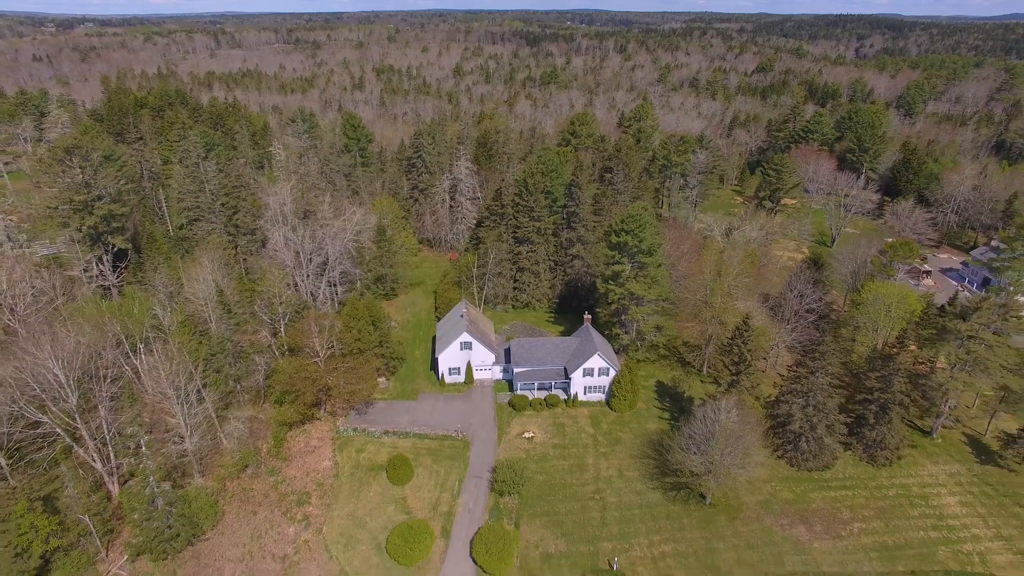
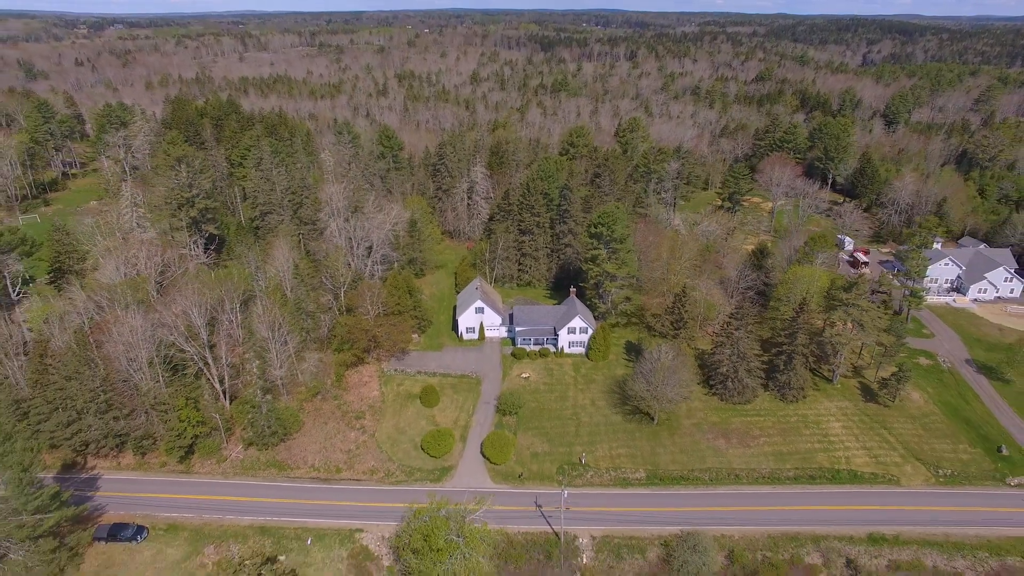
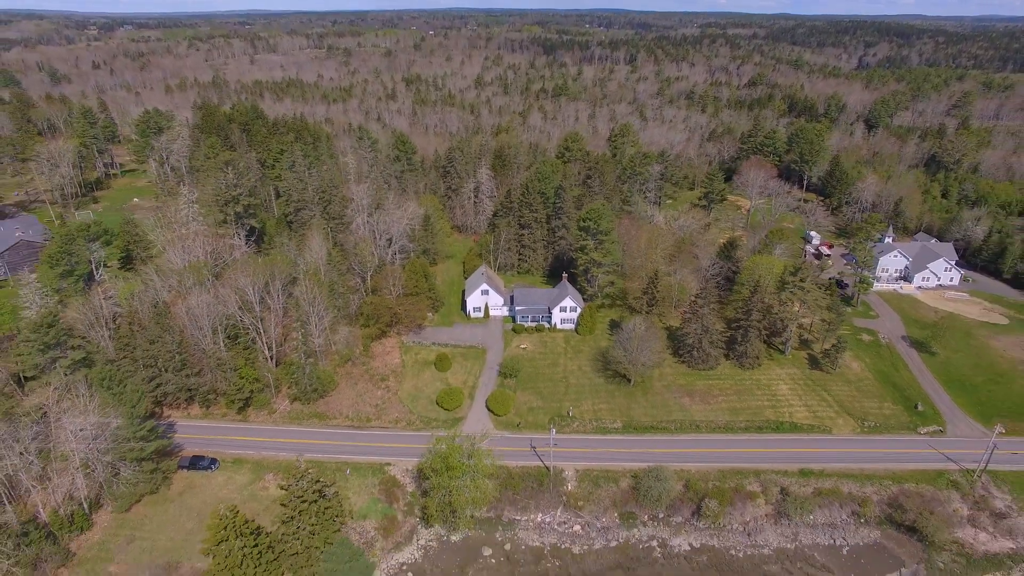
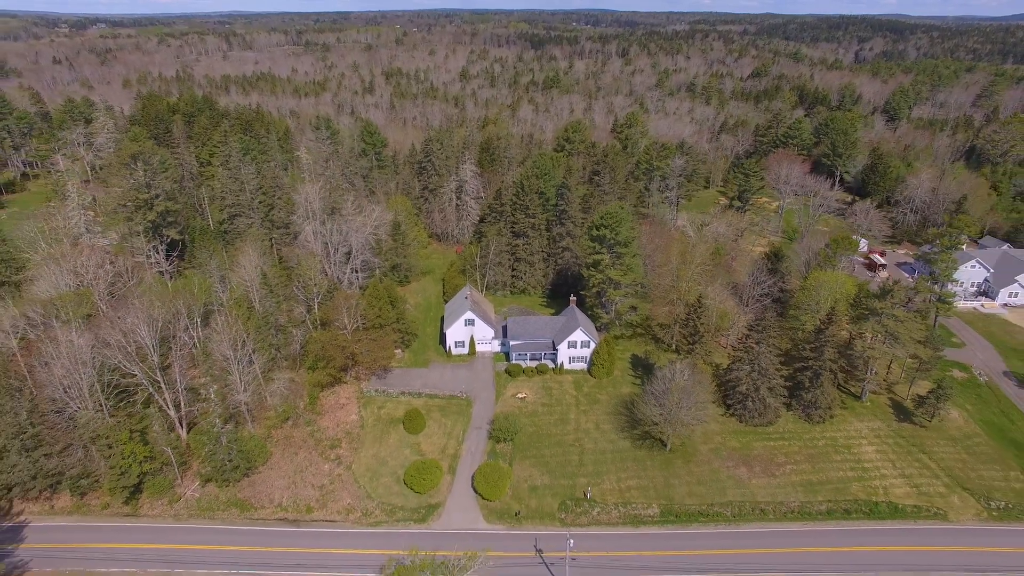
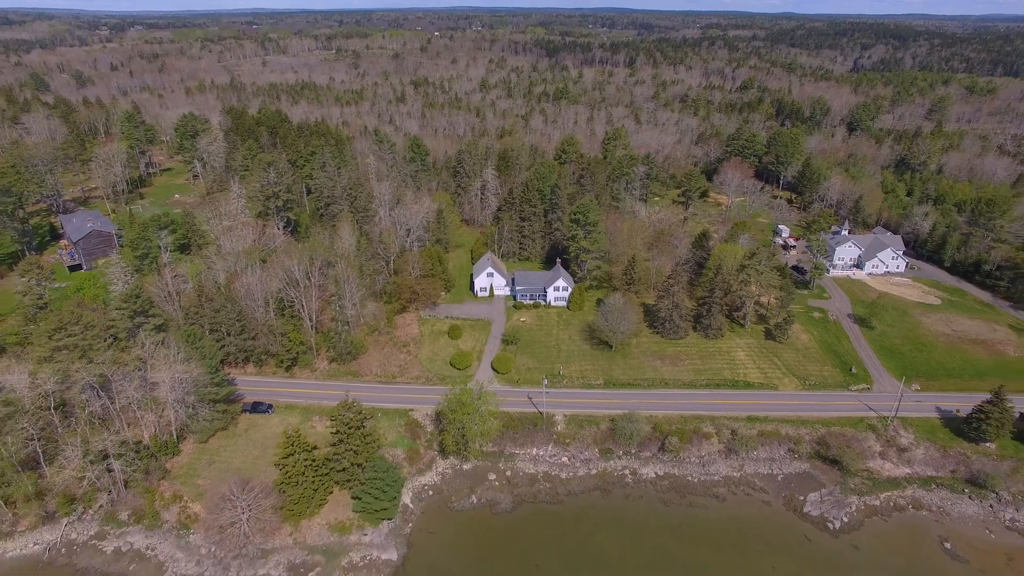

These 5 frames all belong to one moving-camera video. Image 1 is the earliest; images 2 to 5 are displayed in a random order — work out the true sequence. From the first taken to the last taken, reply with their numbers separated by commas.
4, 2, 3, 5
